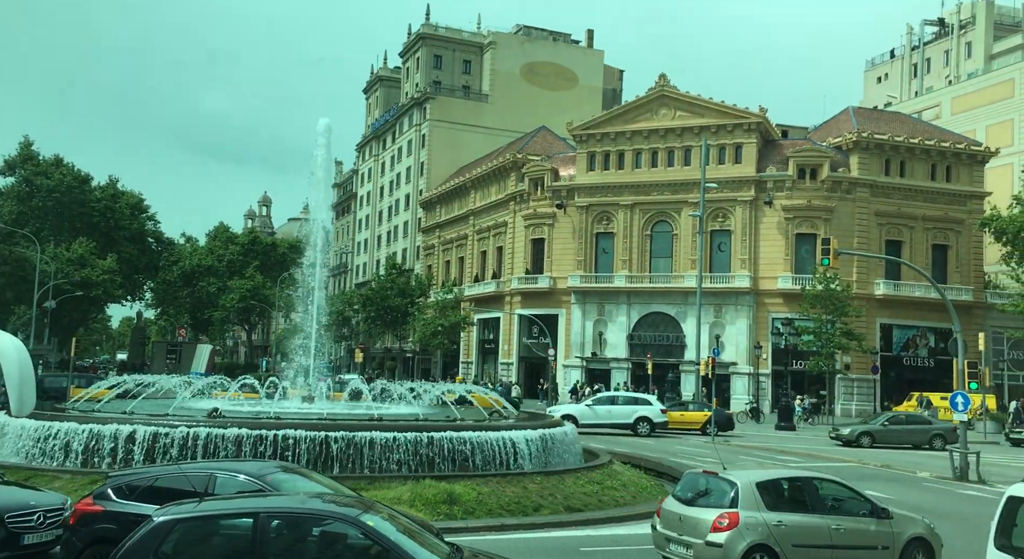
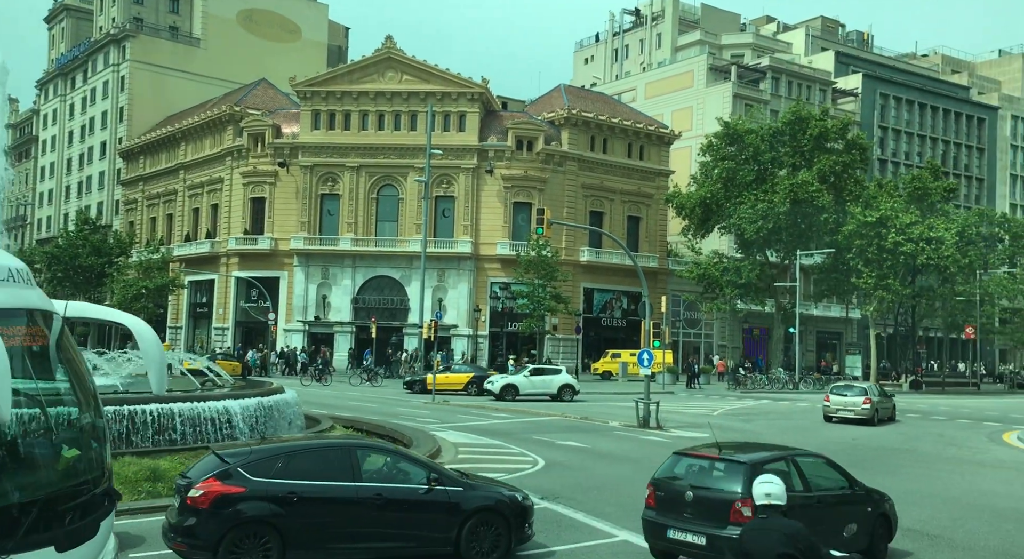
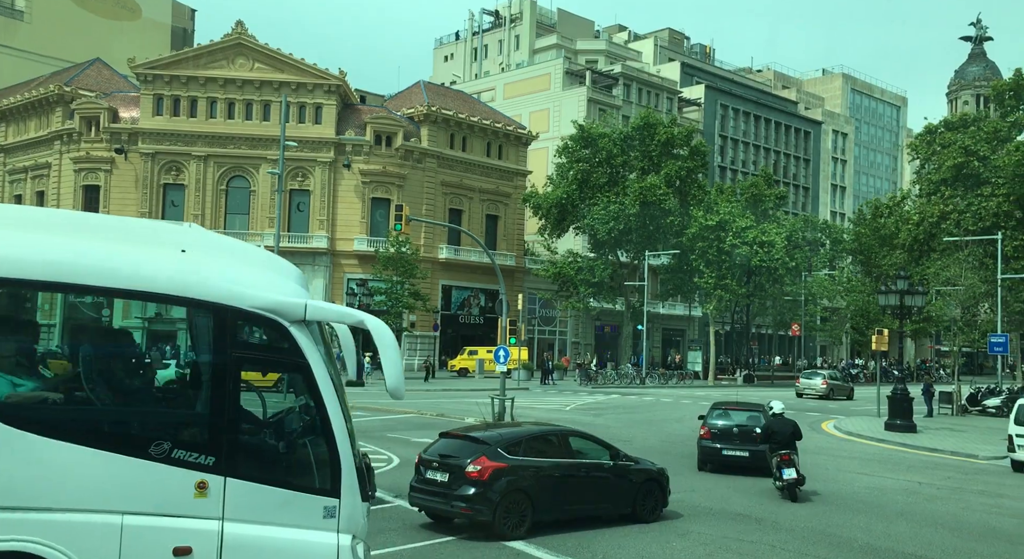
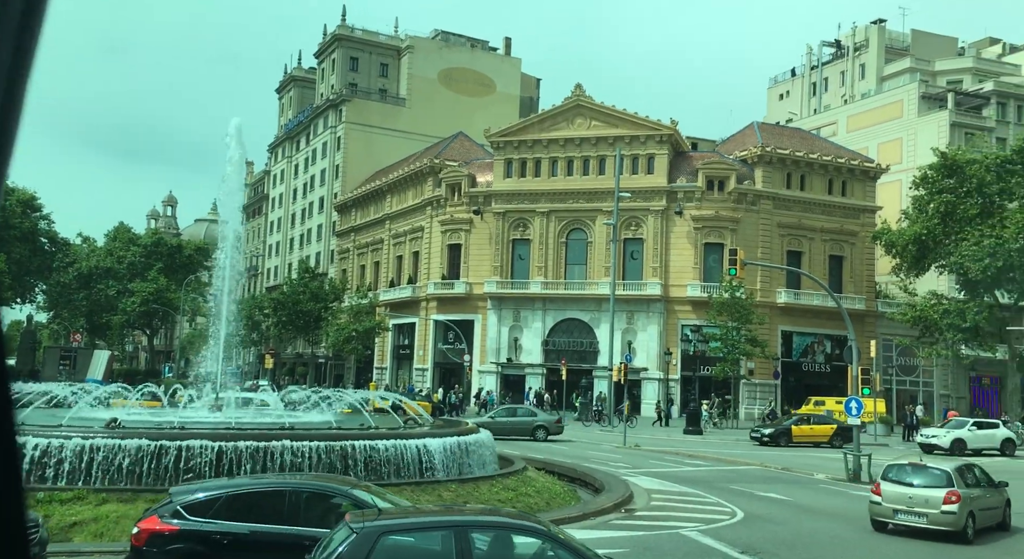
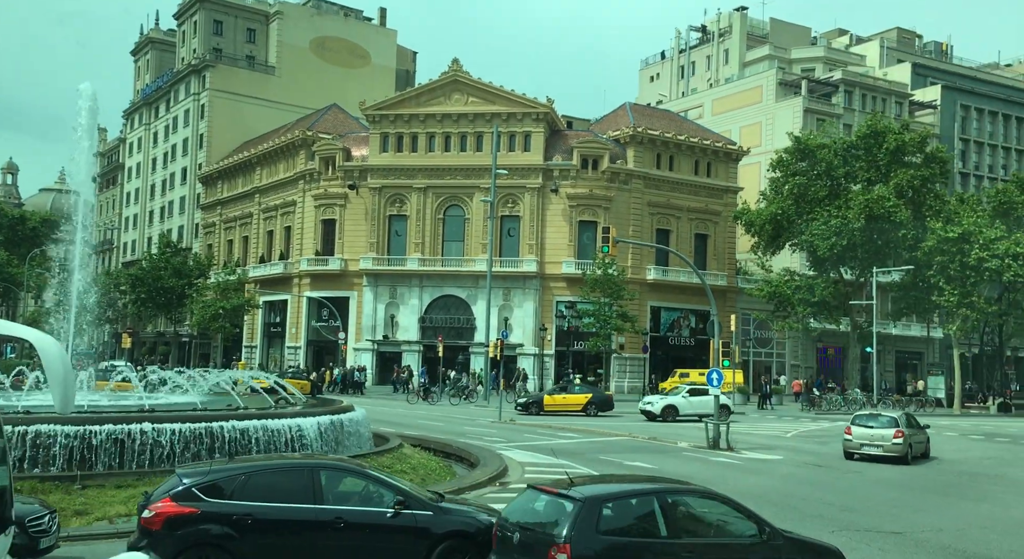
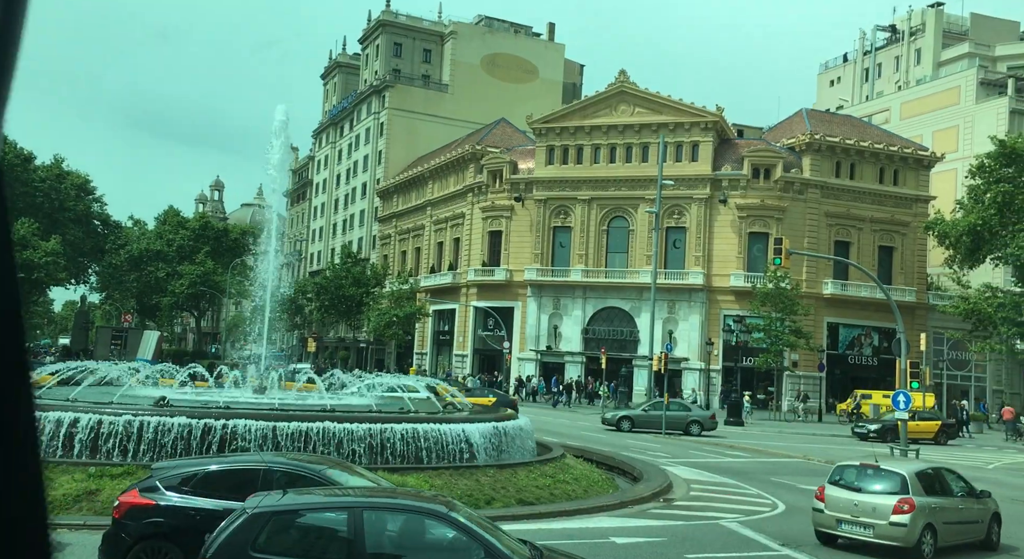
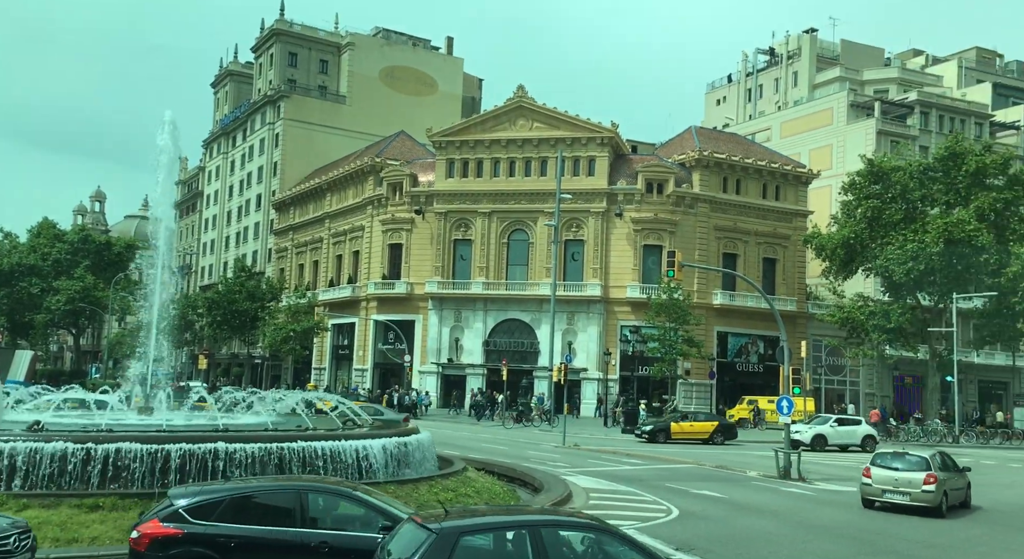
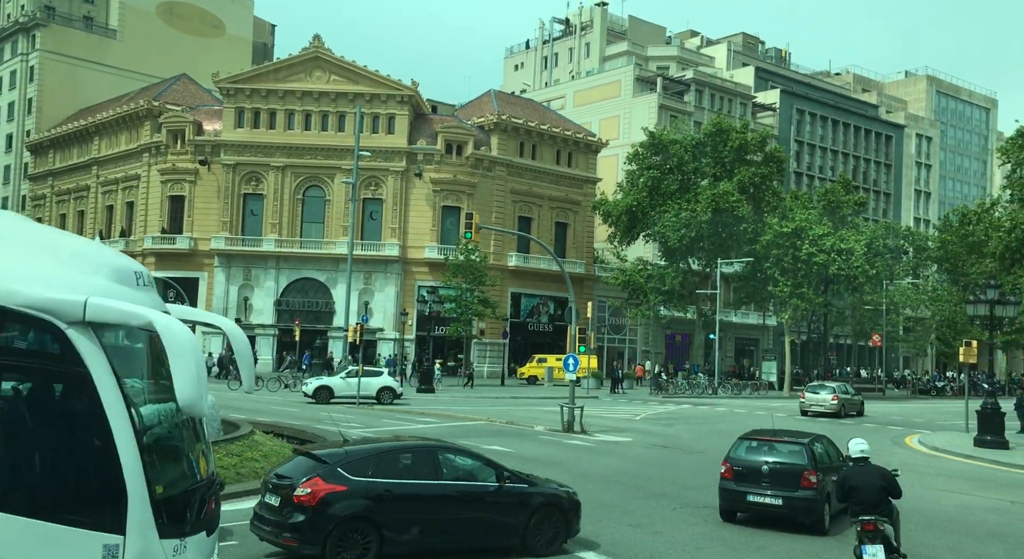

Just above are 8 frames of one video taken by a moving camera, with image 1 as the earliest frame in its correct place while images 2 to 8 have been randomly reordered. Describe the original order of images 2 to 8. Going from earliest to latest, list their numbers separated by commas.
6, 4, 7, 5, 2, 8, 3
